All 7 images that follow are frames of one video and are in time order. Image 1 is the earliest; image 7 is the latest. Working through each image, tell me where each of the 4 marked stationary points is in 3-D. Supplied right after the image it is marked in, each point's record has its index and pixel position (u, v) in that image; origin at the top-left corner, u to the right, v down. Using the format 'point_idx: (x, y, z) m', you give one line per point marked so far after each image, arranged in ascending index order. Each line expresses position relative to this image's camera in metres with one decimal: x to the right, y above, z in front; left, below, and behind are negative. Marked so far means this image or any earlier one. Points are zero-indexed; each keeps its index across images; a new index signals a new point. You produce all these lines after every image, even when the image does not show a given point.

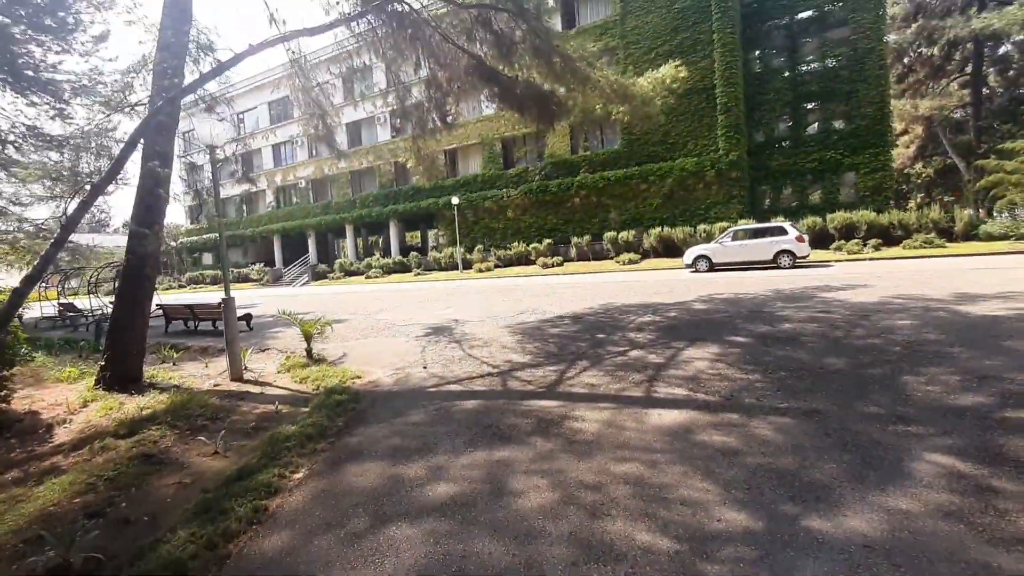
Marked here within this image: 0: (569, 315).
0: (+1.1, -0.5, +9.7) m
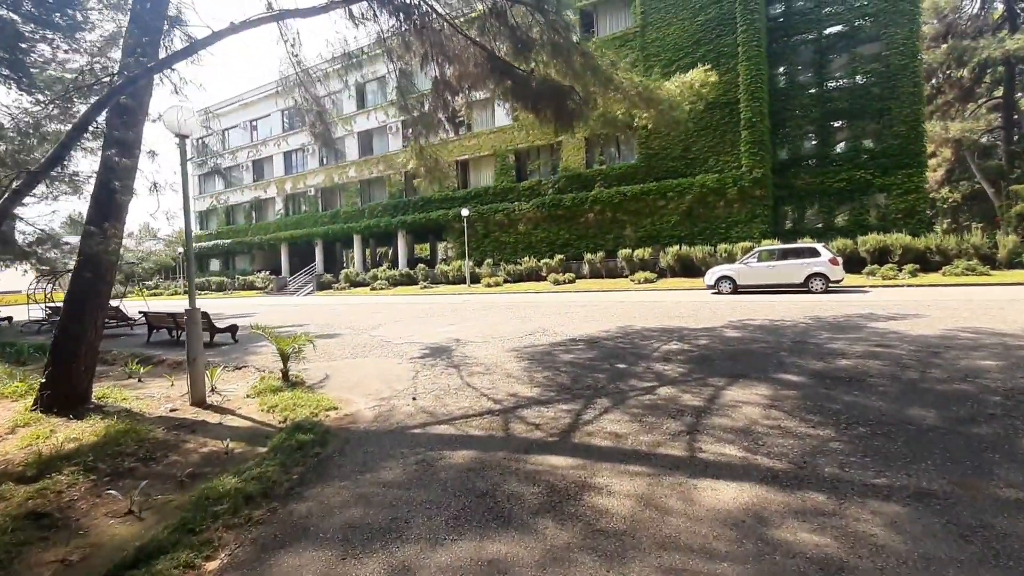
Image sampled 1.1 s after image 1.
0: (+1.2, -0.9, +8.6) m
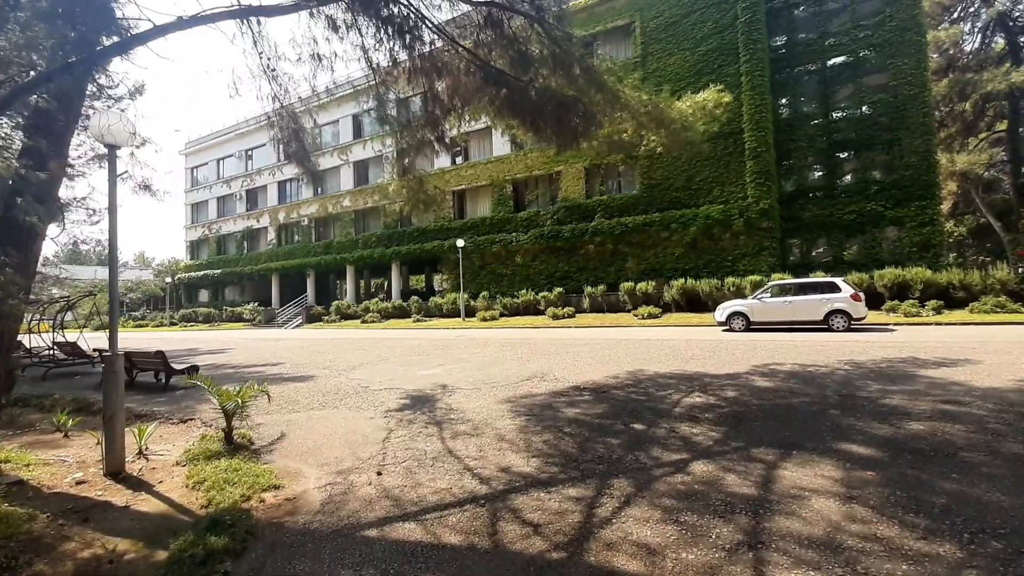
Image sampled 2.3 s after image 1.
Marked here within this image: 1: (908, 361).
0: (+1.1, -1.4, +7.4) m
1: (+6.3, -1.2, +8.2) m
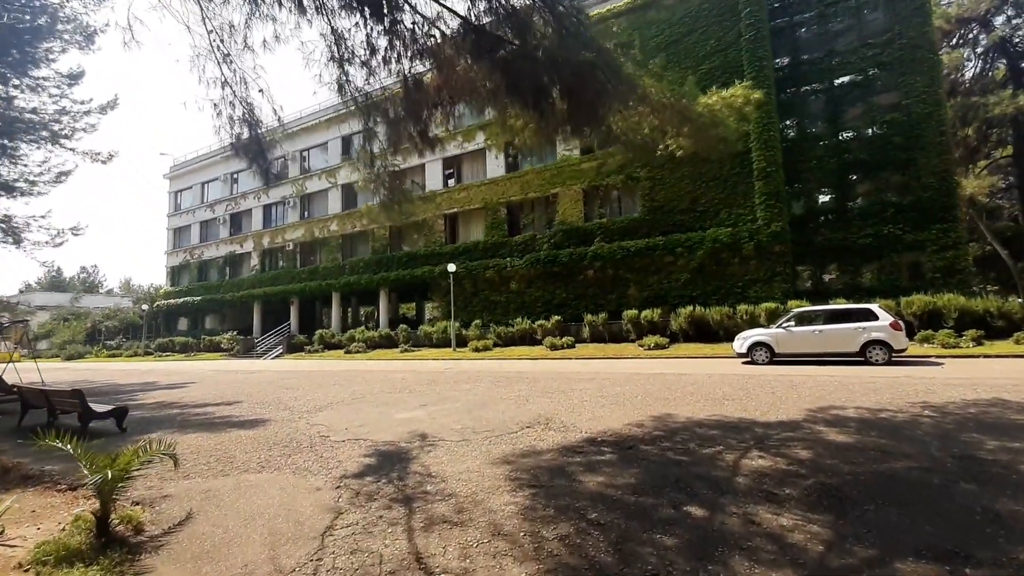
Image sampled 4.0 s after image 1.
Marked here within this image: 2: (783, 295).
0: (+1.1, -1.7, +5.7) m
1: (+6.2, -1.5, +6.6) m
2: (+10.2, -0.3, +19.5) m
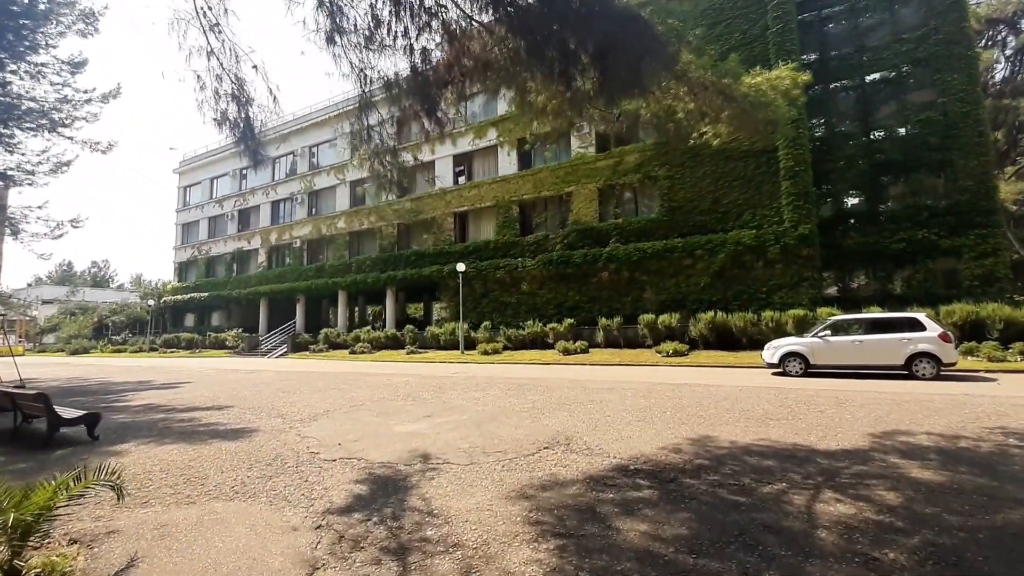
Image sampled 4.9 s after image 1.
0: (+1.3, -1.7, +4.9) m
1: (+6.4, -1.6, +5.7) m
2: (+10.6, -0.5, +18.4) m
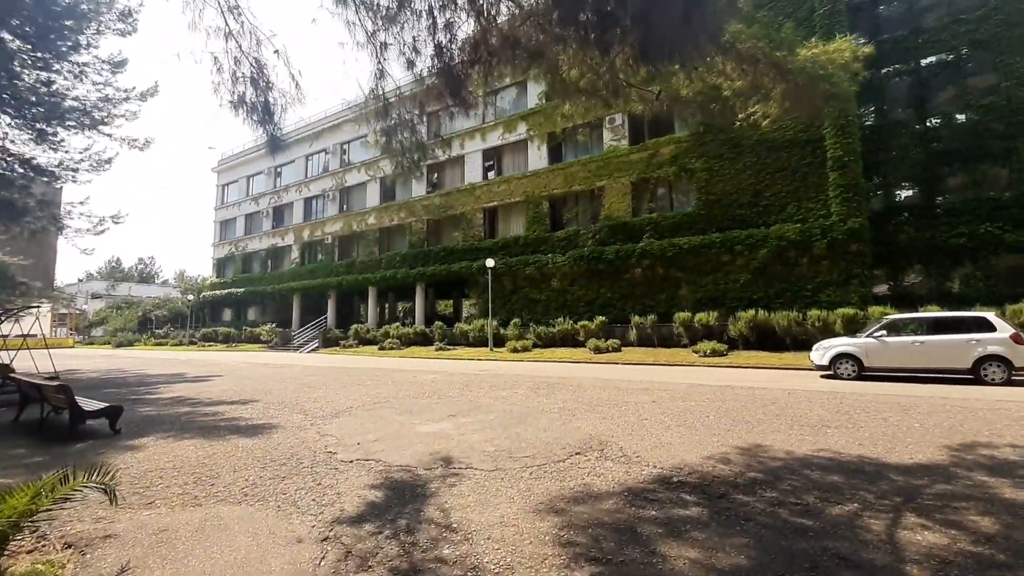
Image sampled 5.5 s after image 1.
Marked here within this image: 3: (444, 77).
0: (+1.5, -1.6, +4.3) m
1: (+6.7, -1.5, +4.8) m
2: (+11.6, -0.4, +17.3) m
3: (-0.8, +2.4, +6.0) m
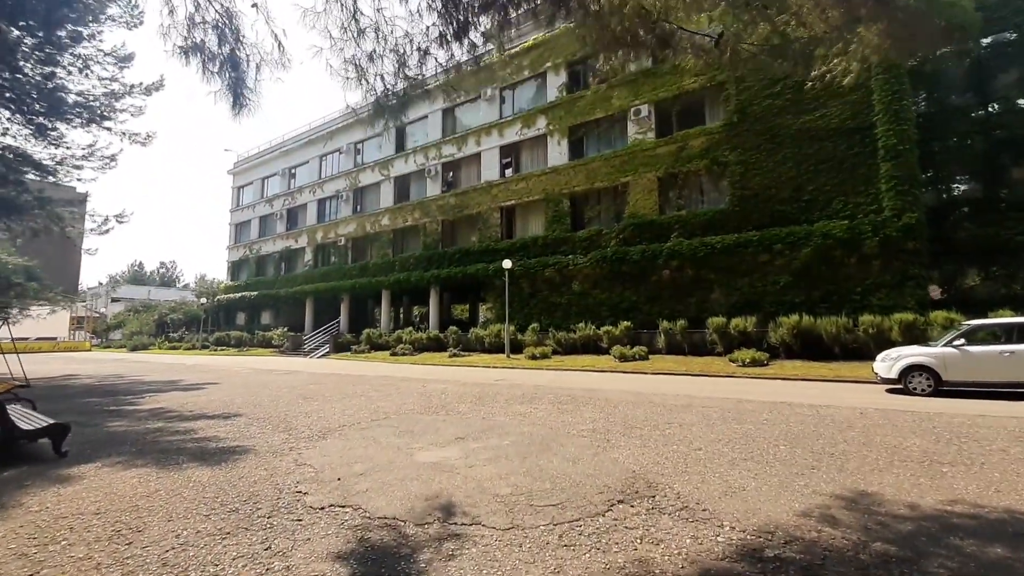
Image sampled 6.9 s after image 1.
0: (+1.7, -1.6, +2.9) m
1: (+6.8, -1.5, +3.3) m
2: (+12.2, -0.5, +15.6) m
3: (-0.6, +2.5, +4.7) m
